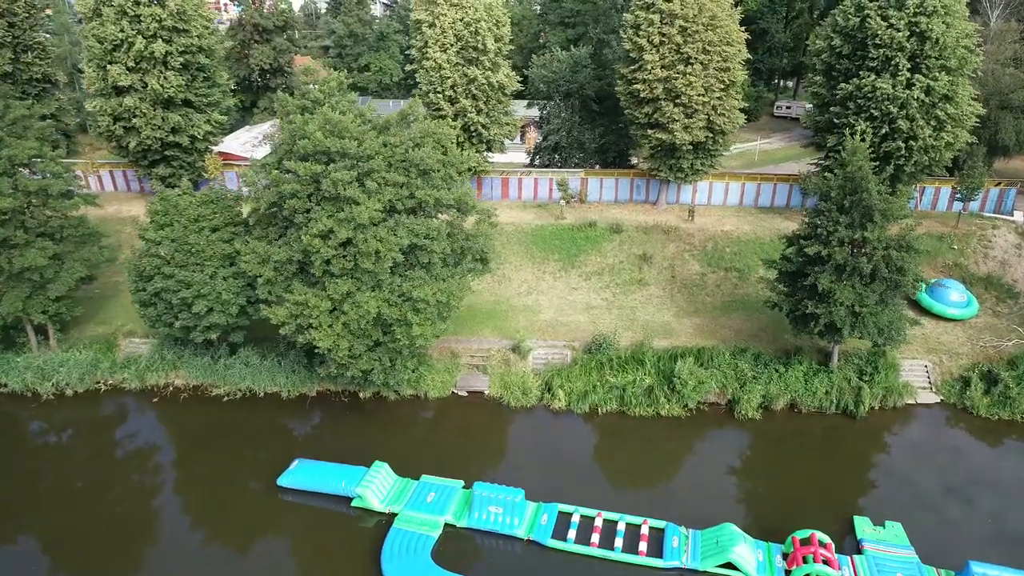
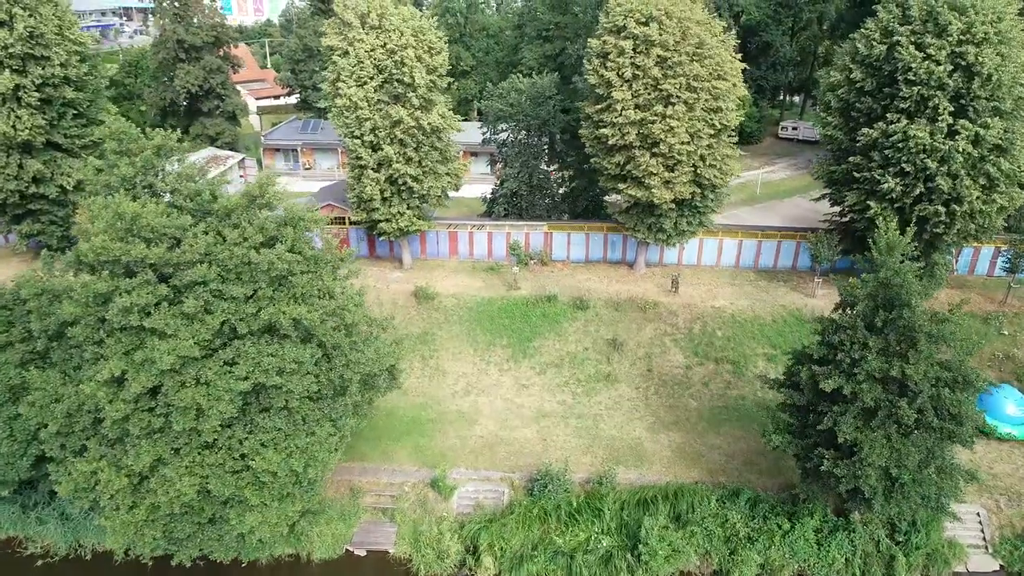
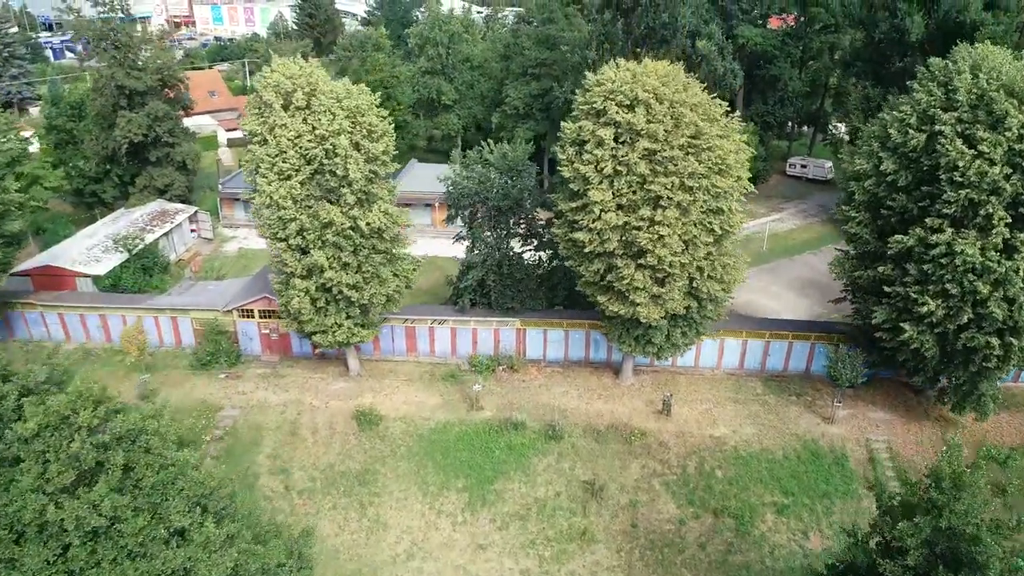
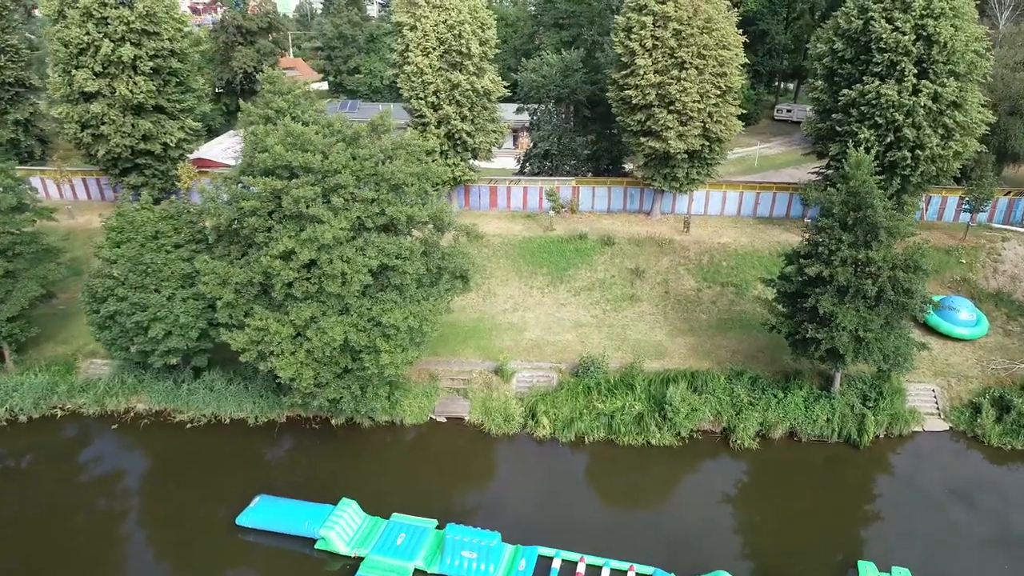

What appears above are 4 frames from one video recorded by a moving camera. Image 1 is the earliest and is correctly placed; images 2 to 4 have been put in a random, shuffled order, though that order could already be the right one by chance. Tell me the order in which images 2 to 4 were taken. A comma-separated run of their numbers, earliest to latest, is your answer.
4, 2, 3
